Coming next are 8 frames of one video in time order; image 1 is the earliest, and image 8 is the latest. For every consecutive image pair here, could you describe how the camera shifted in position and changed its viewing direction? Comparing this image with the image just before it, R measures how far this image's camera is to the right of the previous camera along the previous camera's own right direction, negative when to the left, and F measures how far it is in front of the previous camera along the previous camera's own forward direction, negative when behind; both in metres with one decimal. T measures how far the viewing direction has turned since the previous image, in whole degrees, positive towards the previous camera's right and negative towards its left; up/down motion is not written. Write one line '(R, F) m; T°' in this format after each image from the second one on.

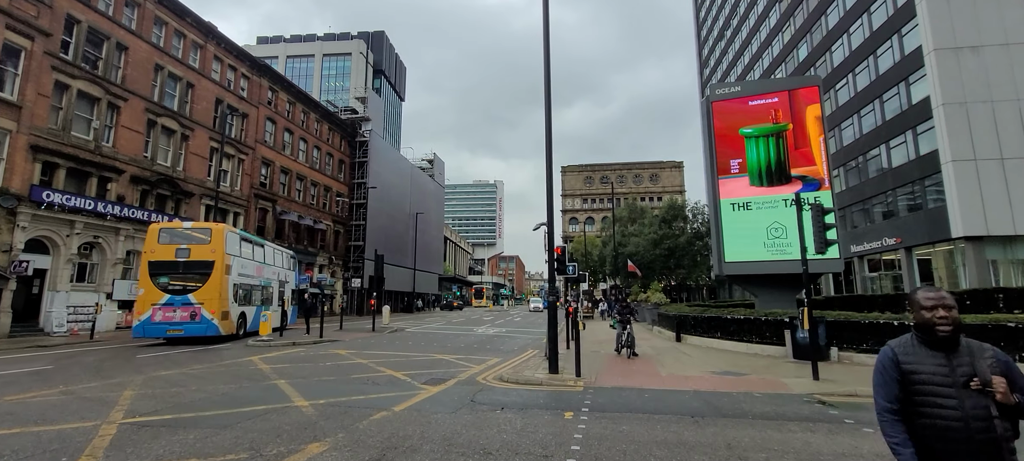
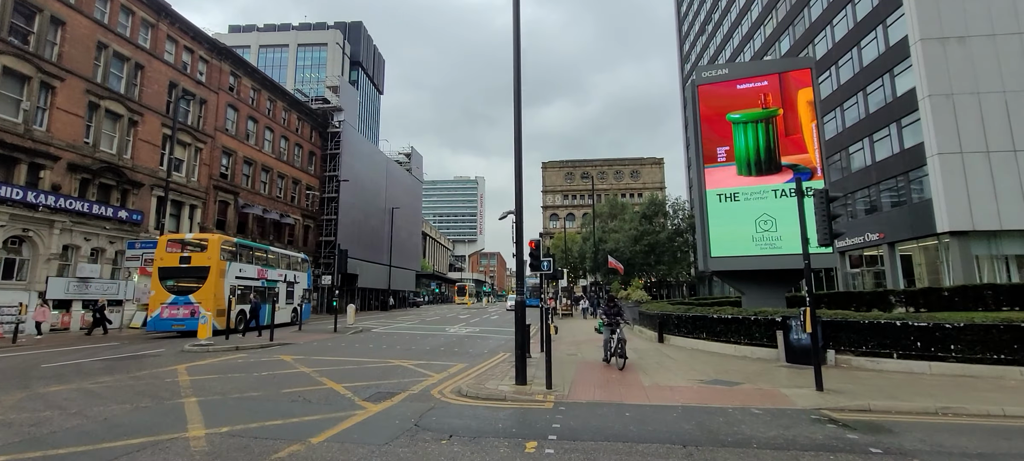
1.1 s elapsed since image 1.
(+0.4, +1.4) m; +2°
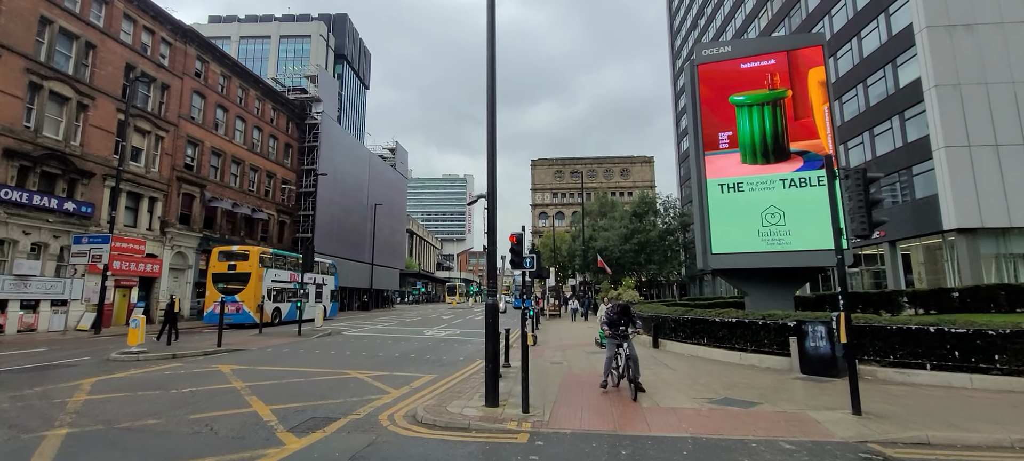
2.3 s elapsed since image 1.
(+0.3, +1.7) m; +1°
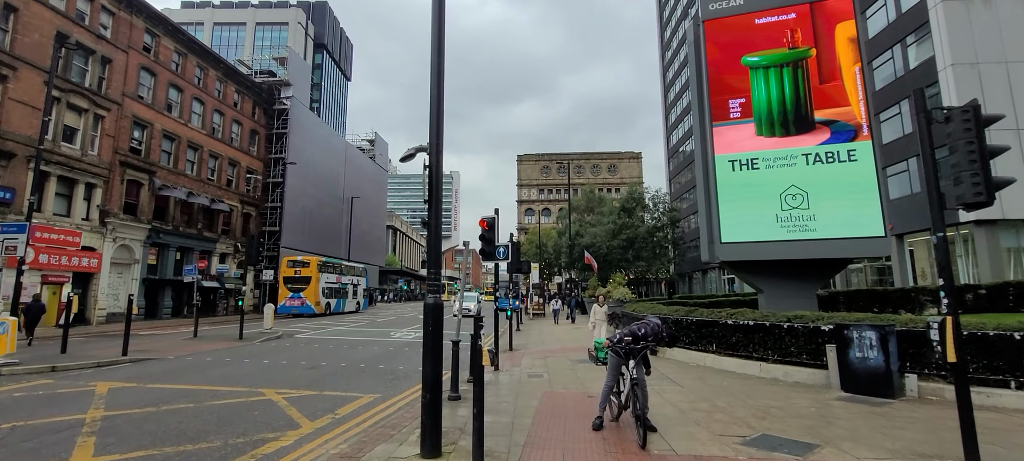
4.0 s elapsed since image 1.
(+0.4, +2.5) m; +1°
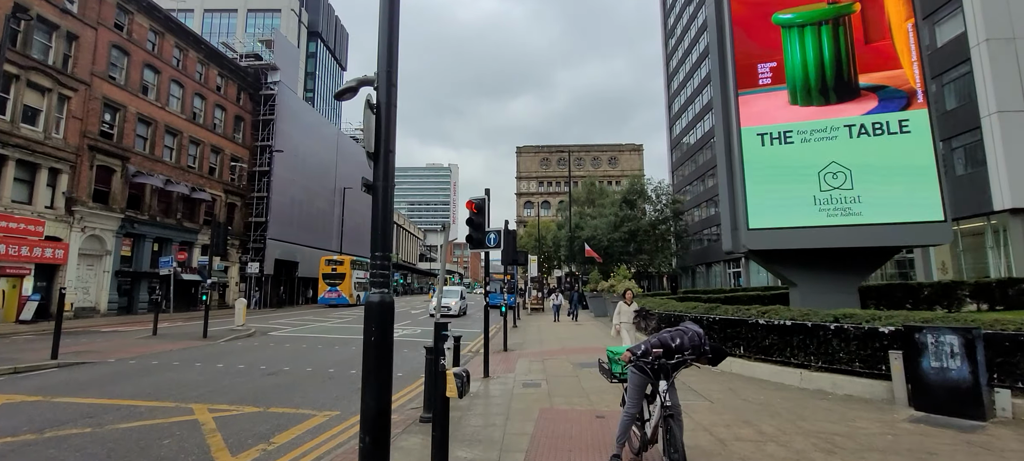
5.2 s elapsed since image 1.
(+0.1, +1.7) m; 0°
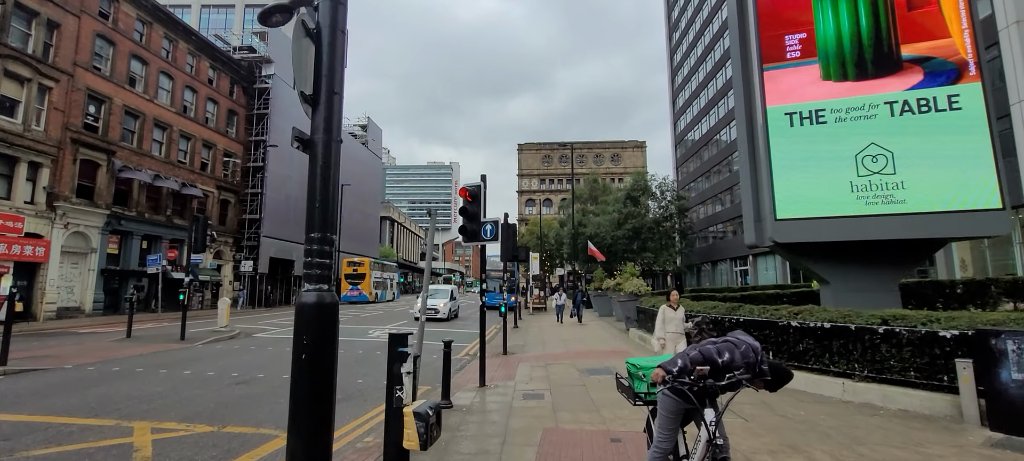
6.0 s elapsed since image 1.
(+0.1, +1.1) m; 0°
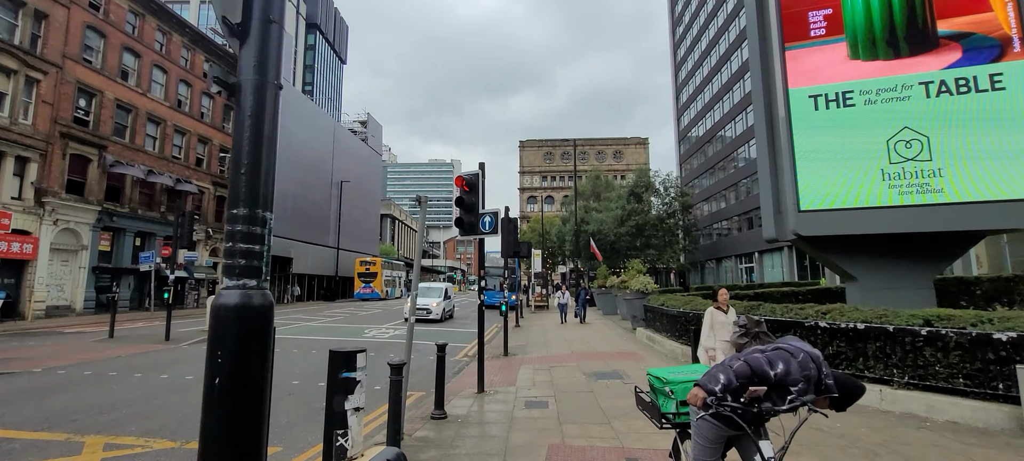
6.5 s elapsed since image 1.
(0.0, +0.7) m; 0°
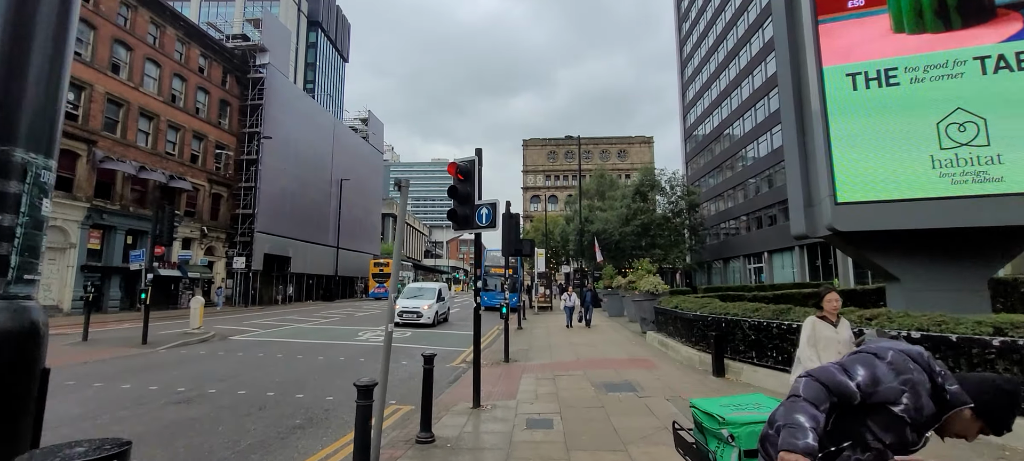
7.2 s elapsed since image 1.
(0.0, +0.9) m; 0°
